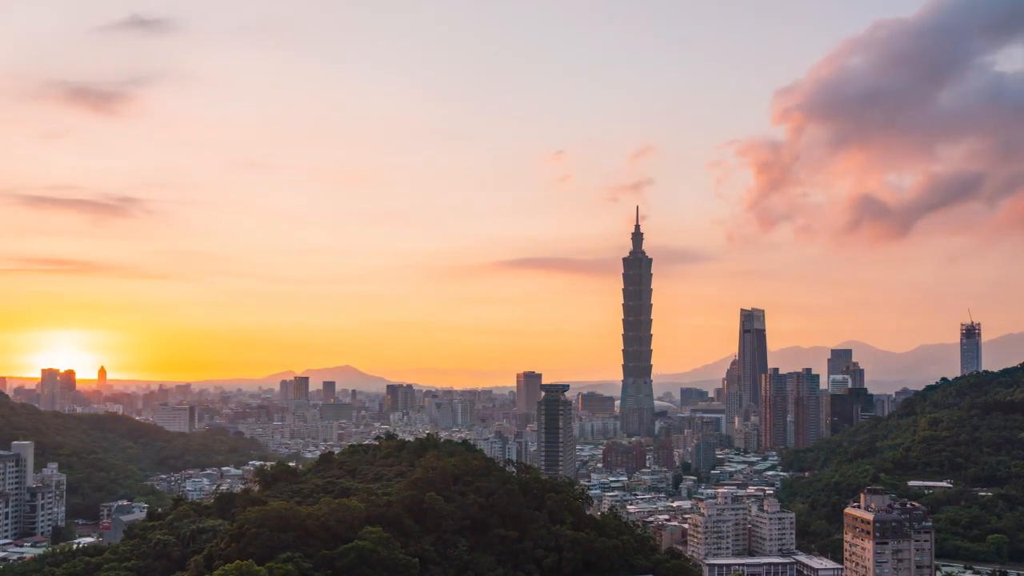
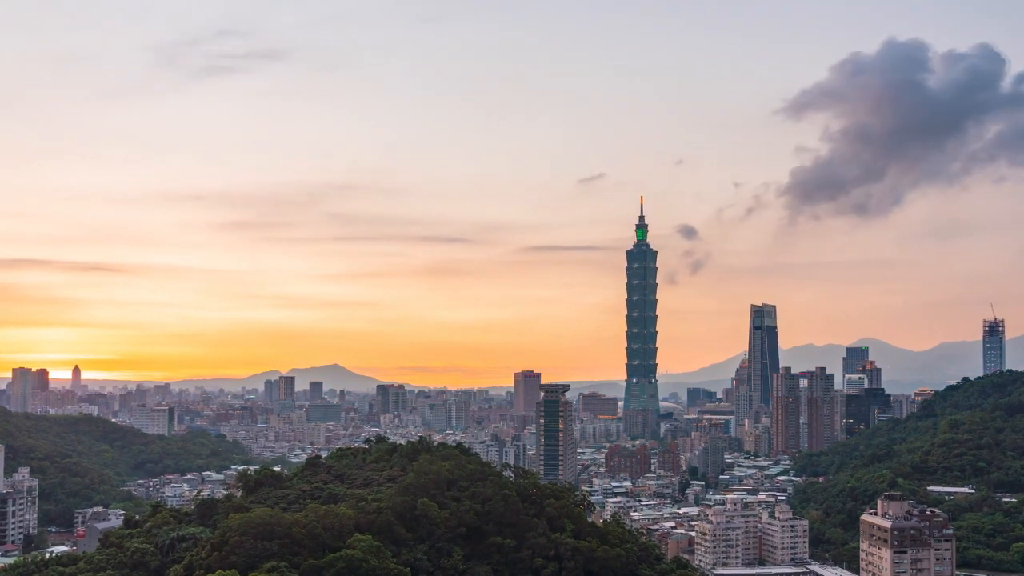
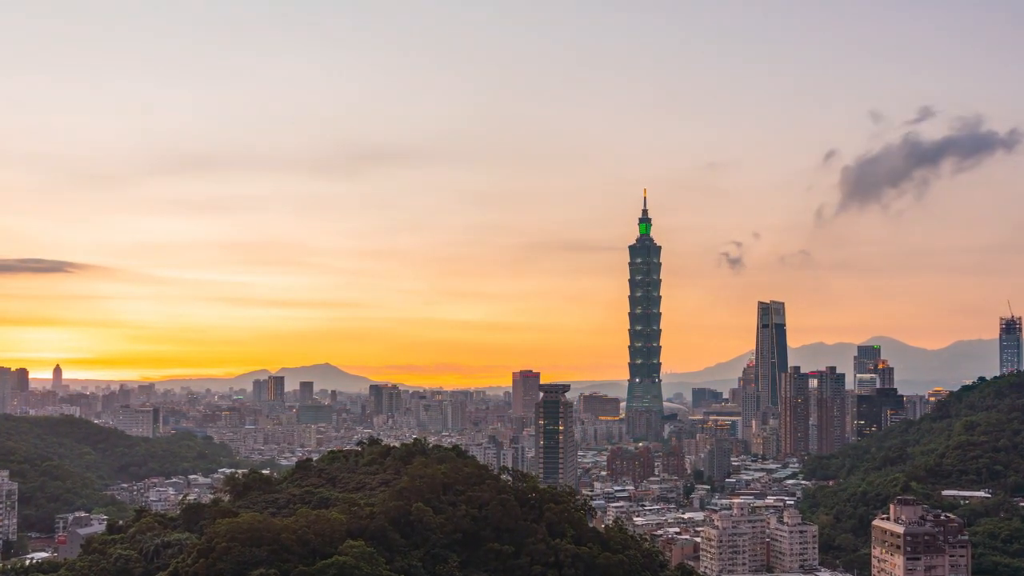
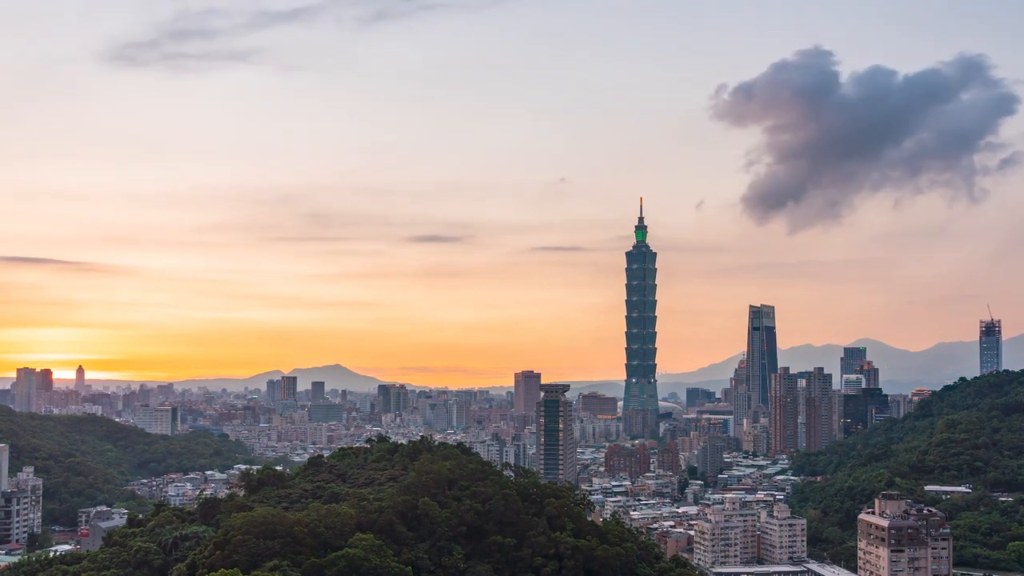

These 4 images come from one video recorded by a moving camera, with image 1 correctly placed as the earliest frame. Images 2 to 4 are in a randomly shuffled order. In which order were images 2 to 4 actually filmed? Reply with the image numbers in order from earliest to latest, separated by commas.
4, 2, 3
